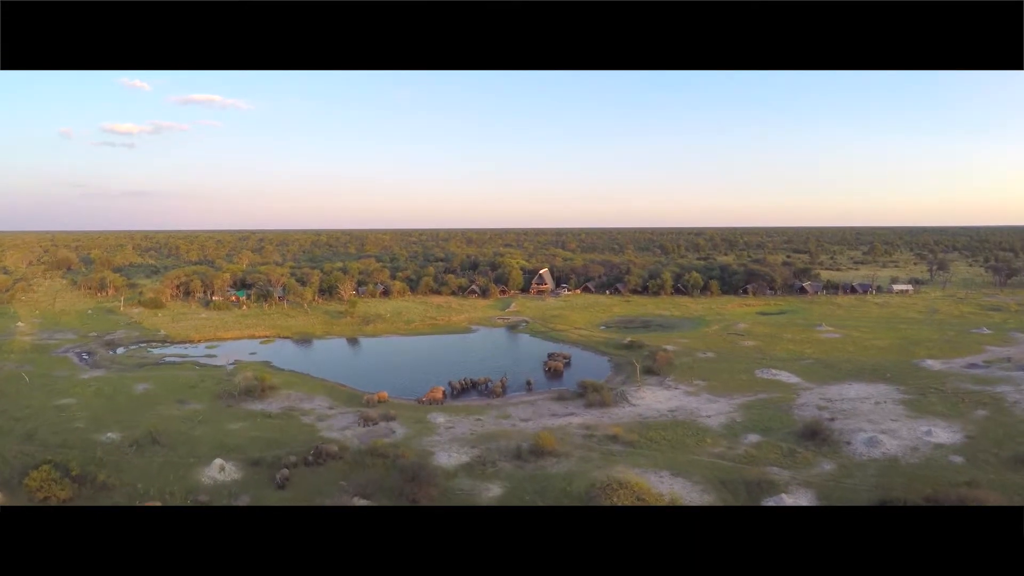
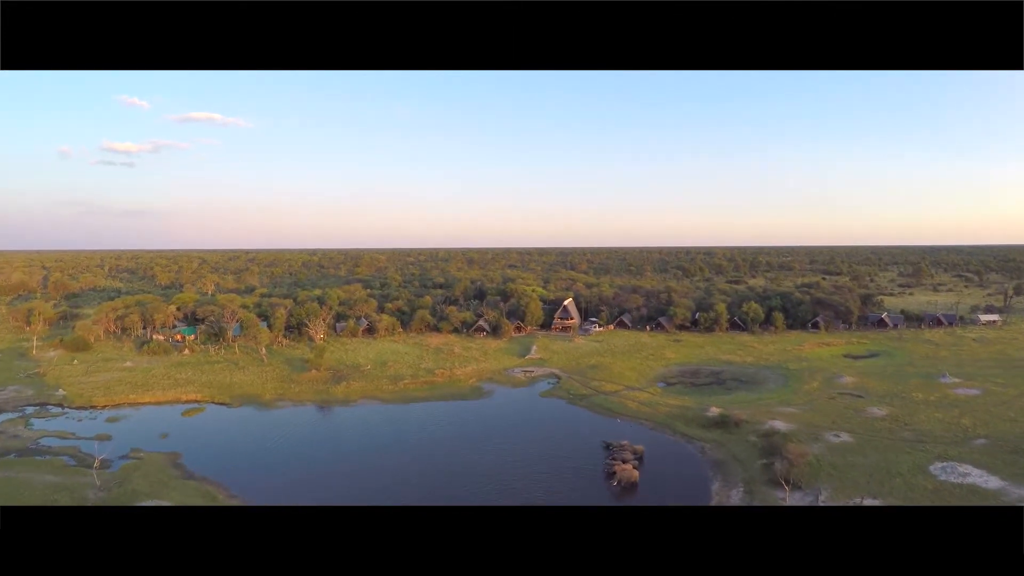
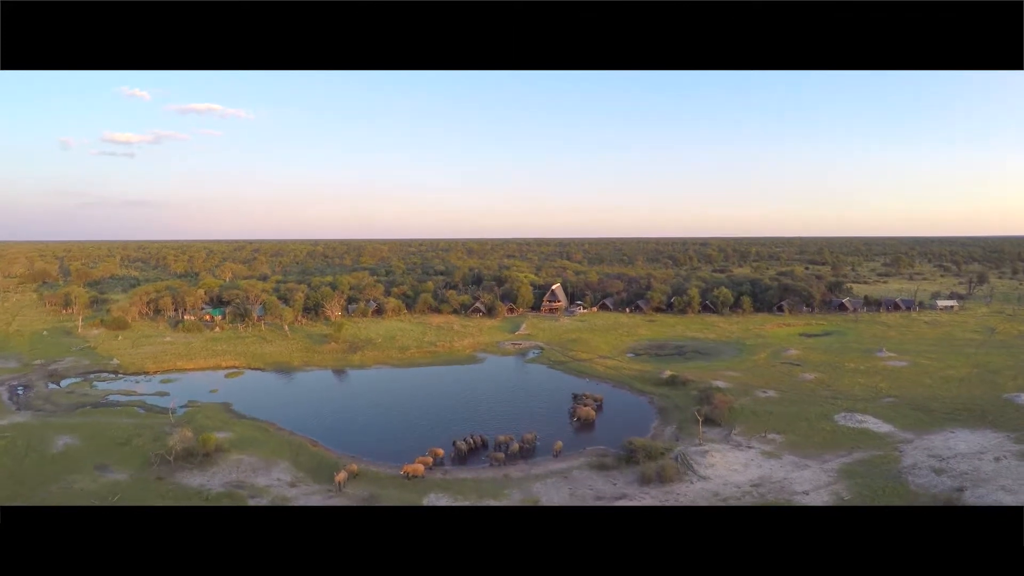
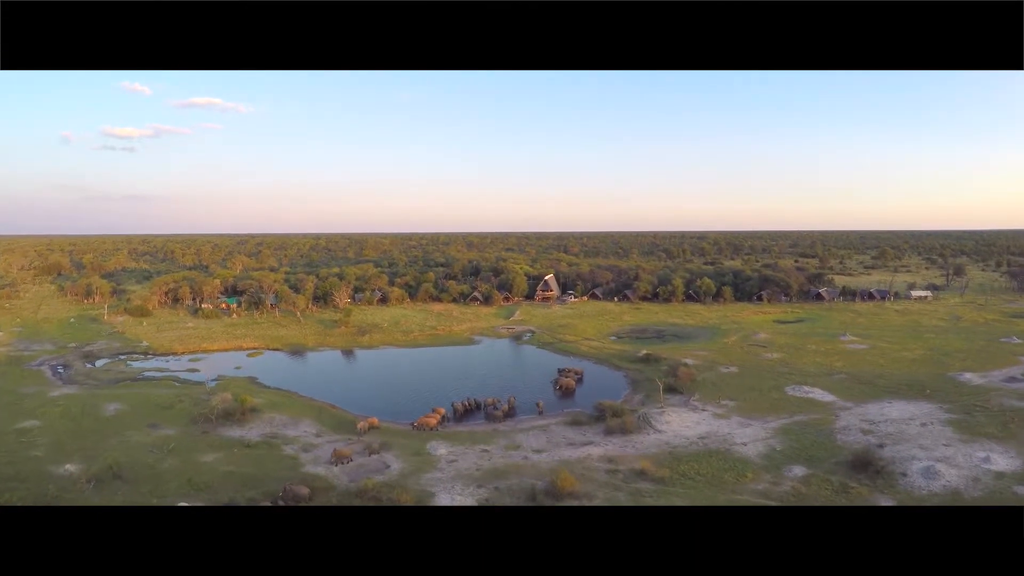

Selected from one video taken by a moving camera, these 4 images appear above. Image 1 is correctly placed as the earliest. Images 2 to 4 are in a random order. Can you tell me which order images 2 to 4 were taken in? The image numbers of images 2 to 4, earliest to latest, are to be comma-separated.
4, 3, 2
